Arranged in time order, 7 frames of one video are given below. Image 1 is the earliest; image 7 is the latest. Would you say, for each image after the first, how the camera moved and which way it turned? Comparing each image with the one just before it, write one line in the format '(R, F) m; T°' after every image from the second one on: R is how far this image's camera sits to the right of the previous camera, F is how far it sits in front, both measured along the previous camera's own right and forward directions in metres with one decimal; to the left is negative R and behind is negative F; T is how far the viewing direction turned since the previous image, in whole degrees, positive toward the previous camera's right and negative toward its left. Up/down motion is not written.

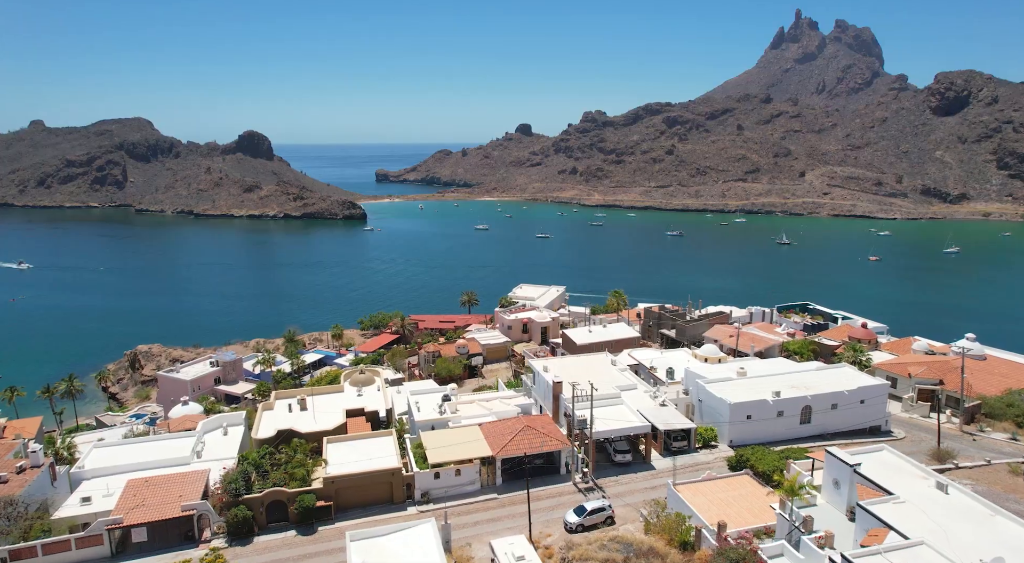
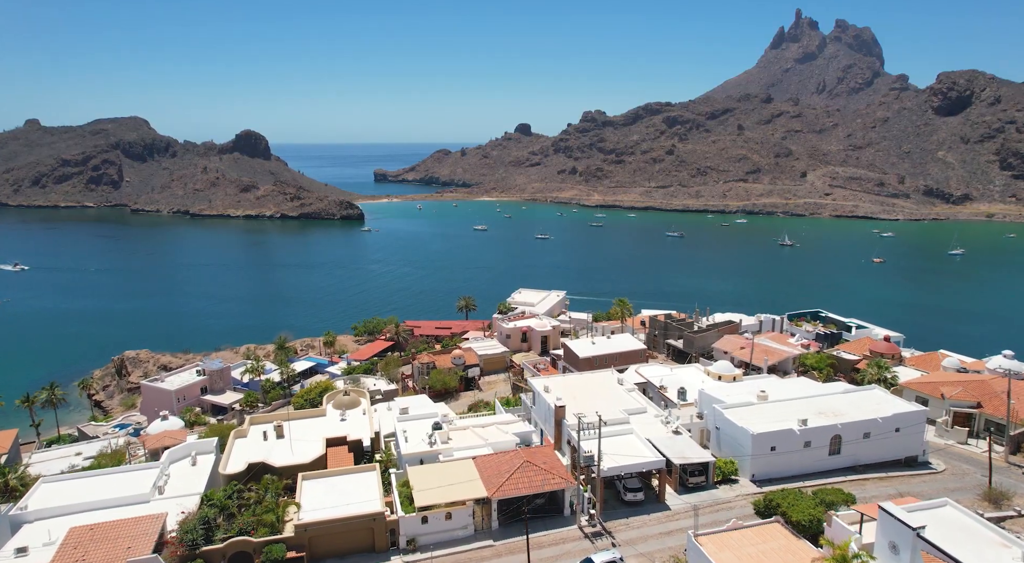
(0.0, +1.8) m; 0°
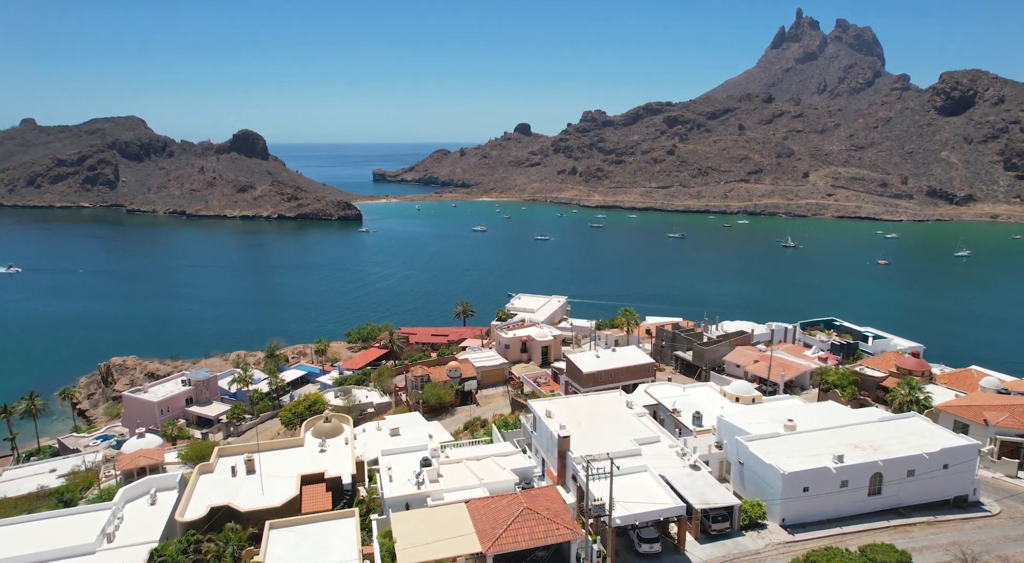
(0.0, +1.8) m; 0°
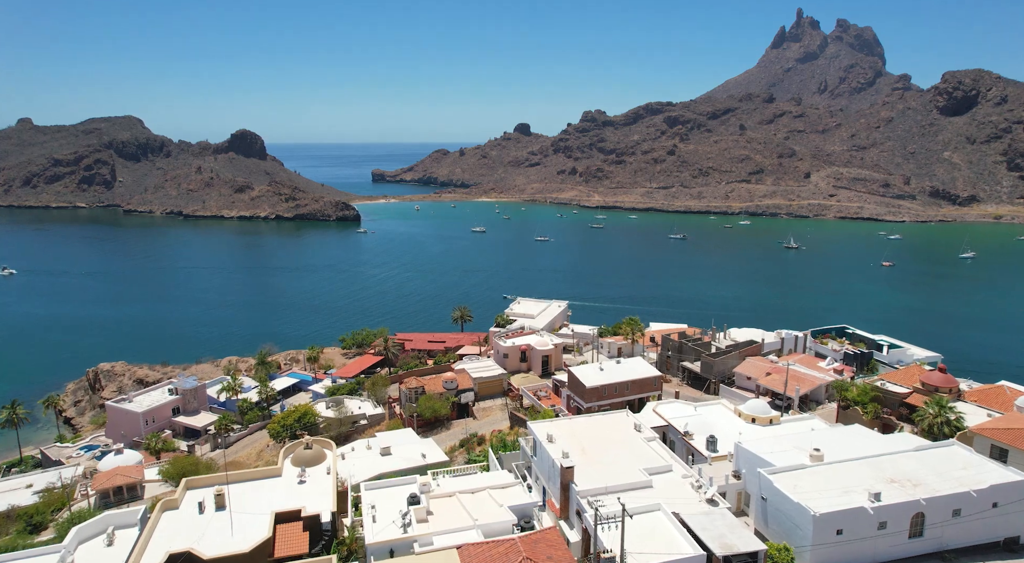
(0.0, +1.5) m; 0°
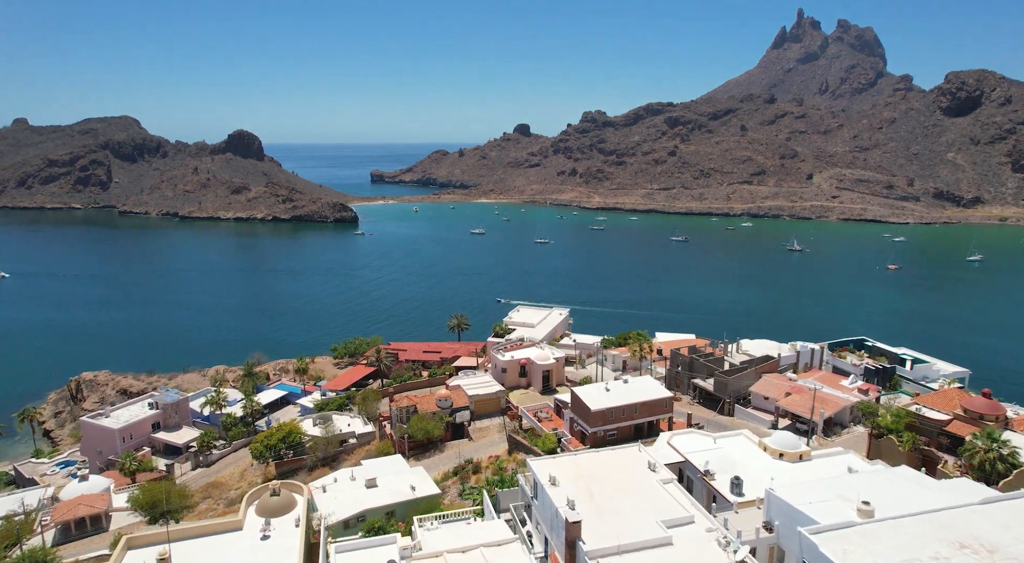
(0.0, +2.1) m; 0°
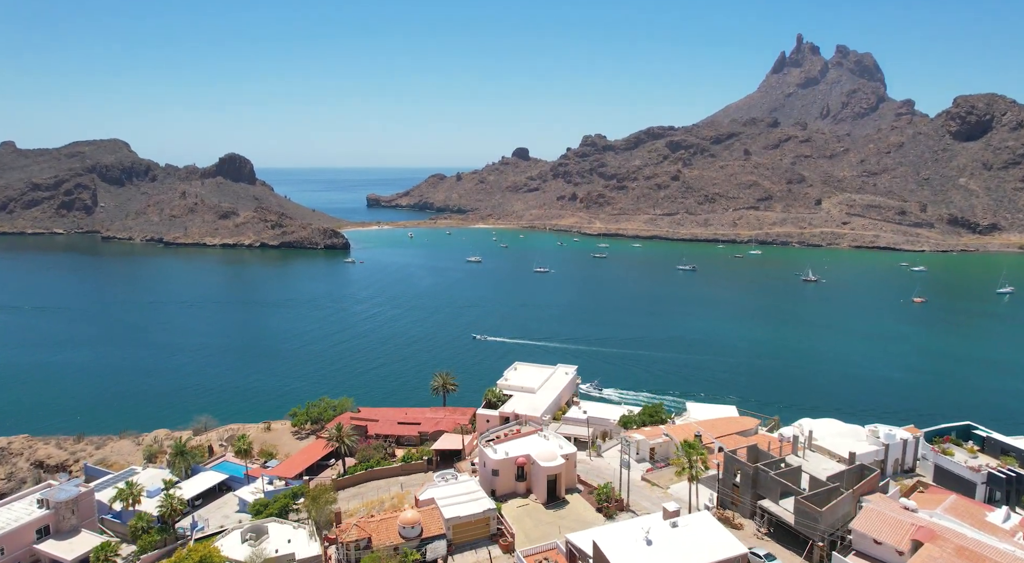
(+0.2, +7.9) m; 0°
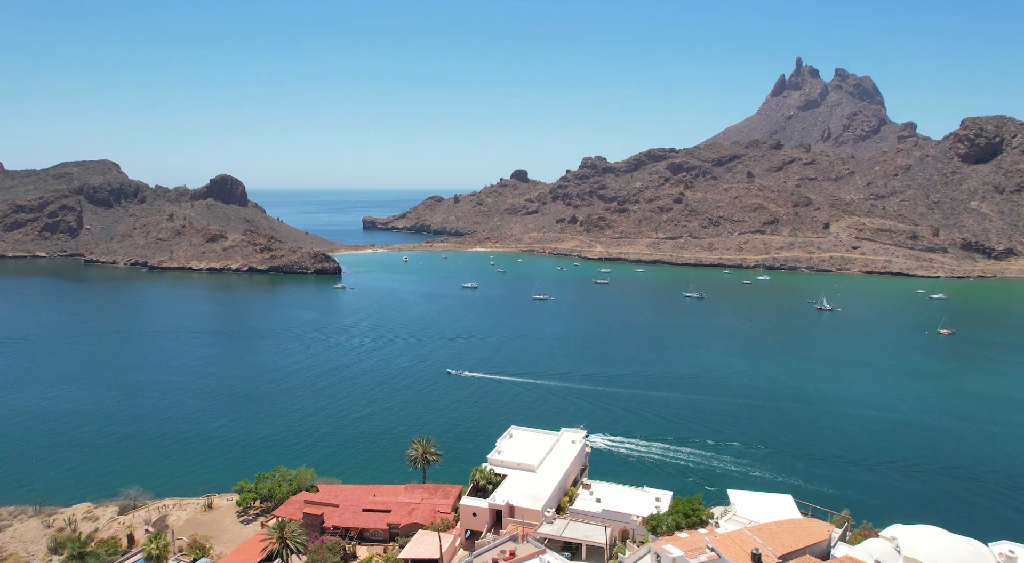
(+0.2, +7.0) m; 0°
